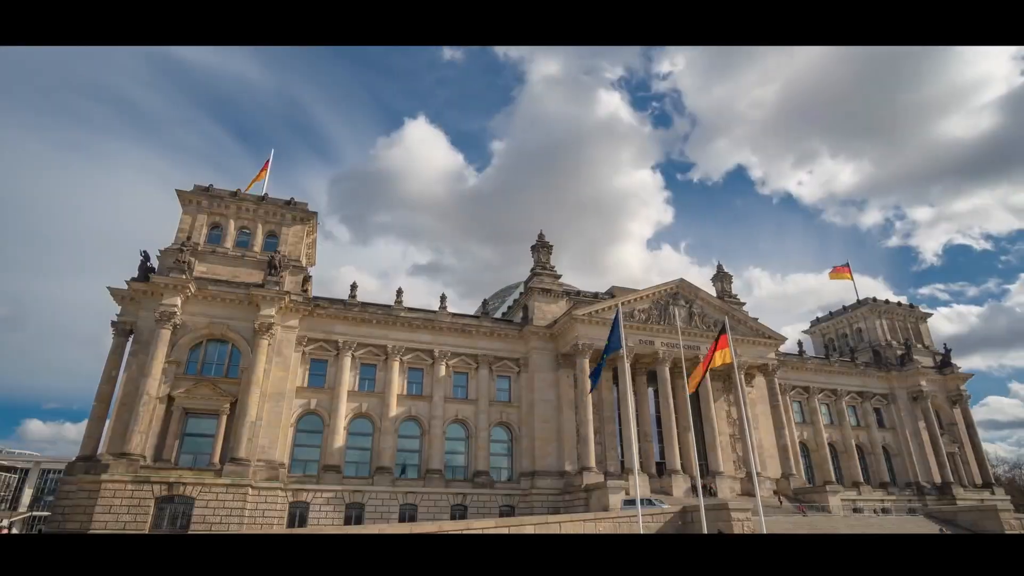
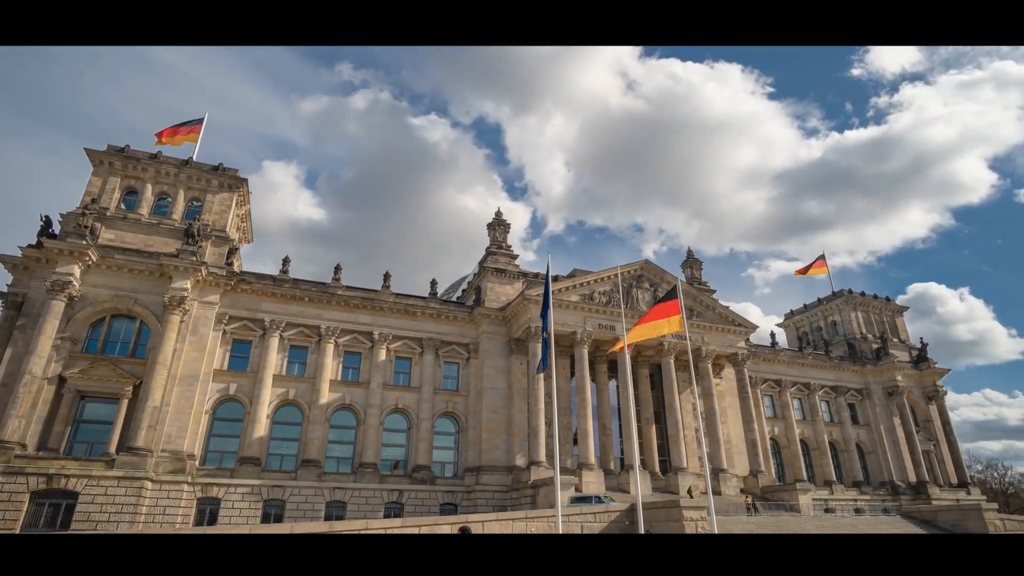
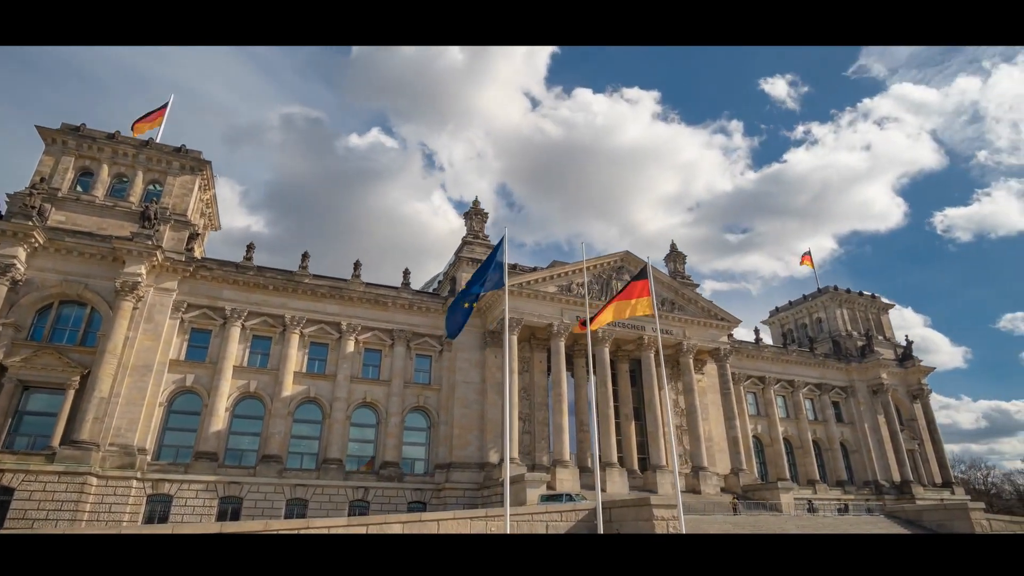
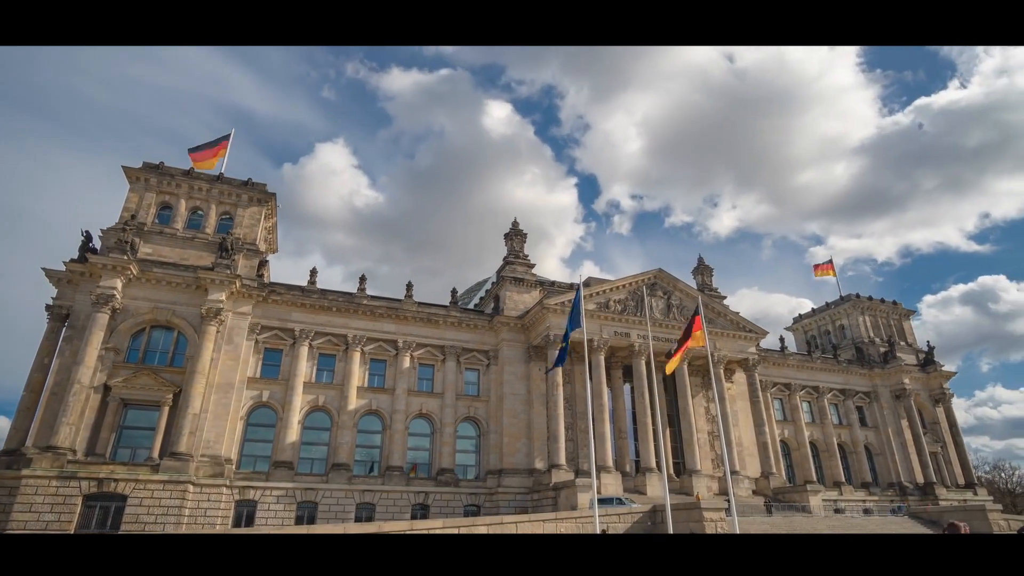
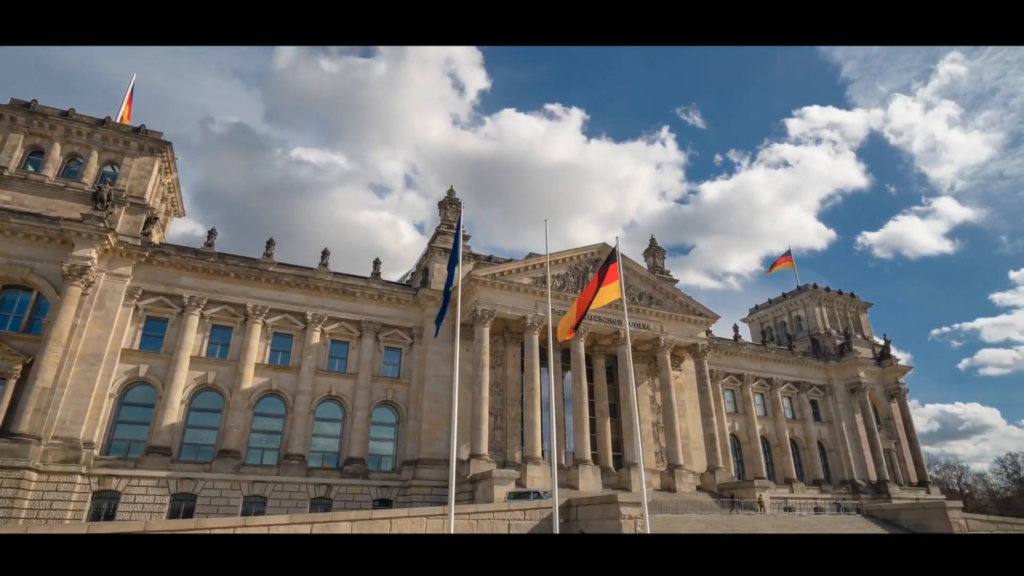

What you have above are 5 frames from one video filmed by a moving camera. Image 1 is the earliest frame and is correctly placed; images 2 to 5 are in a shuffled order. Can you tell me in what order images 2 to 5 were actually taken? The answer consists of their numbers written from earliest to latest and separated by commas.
4, 2, 3, 5
